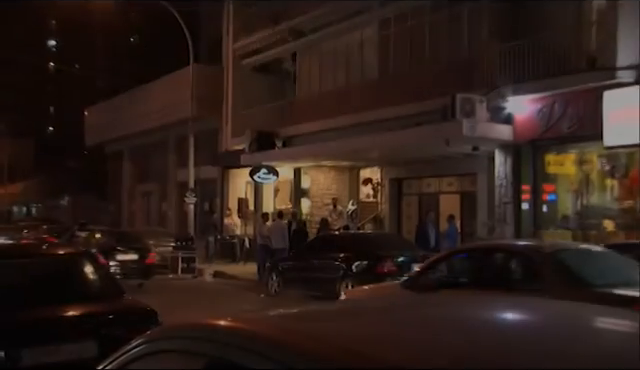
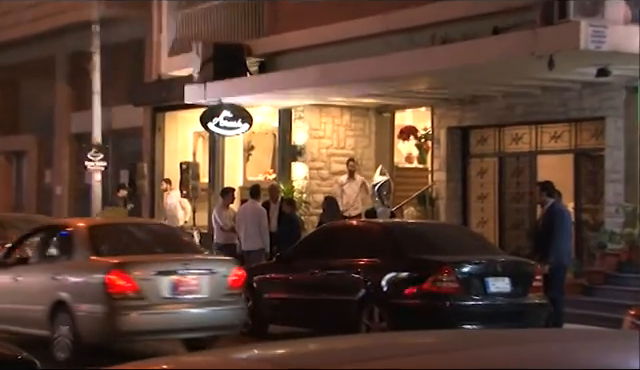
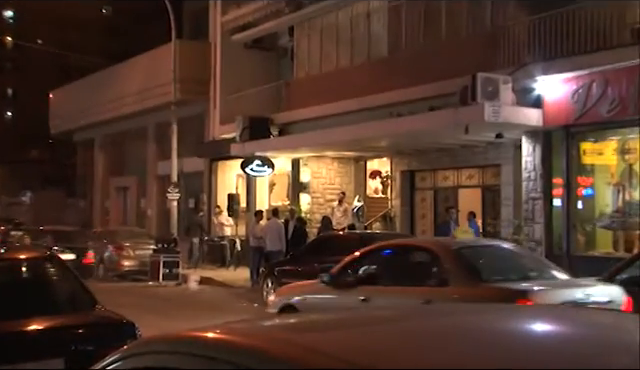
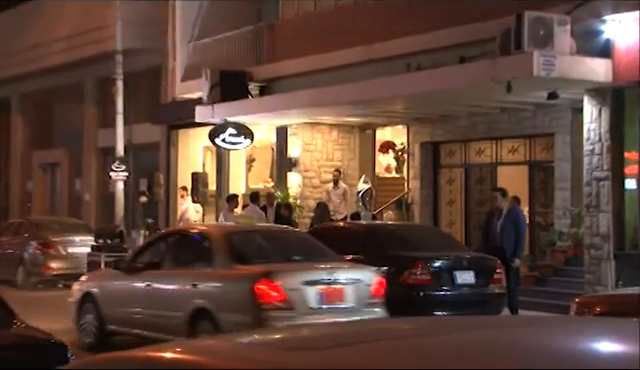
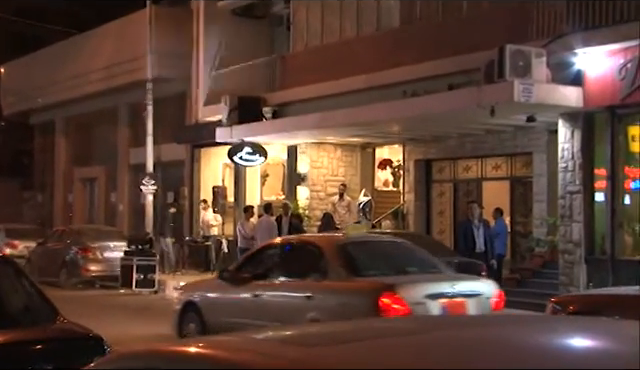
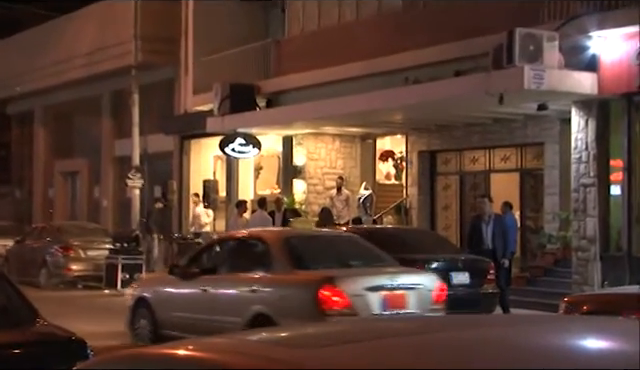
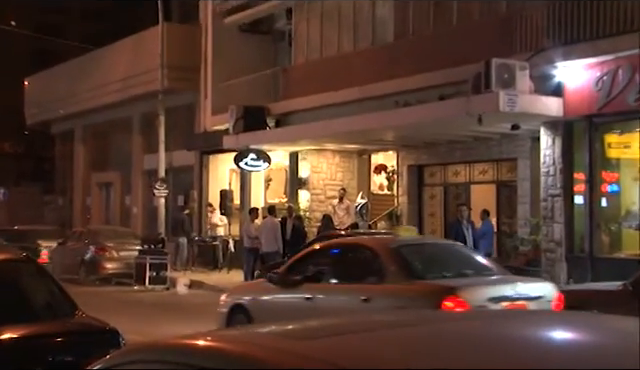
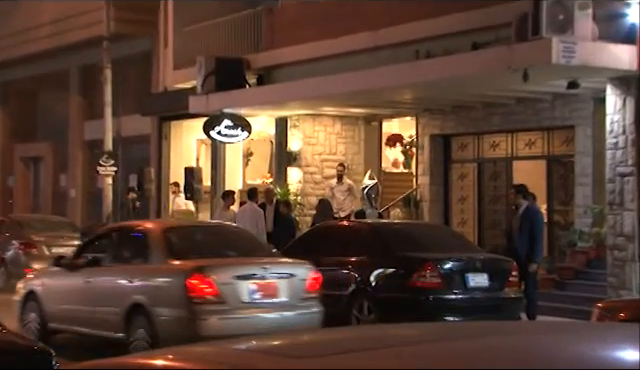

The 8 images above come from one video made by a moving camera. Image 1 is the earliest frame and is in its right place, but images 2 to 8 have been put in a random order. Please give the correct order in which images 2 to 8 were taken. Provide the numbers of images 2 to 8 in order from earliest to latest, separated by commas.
3, 7, 5, 6, 4, 8, 2
